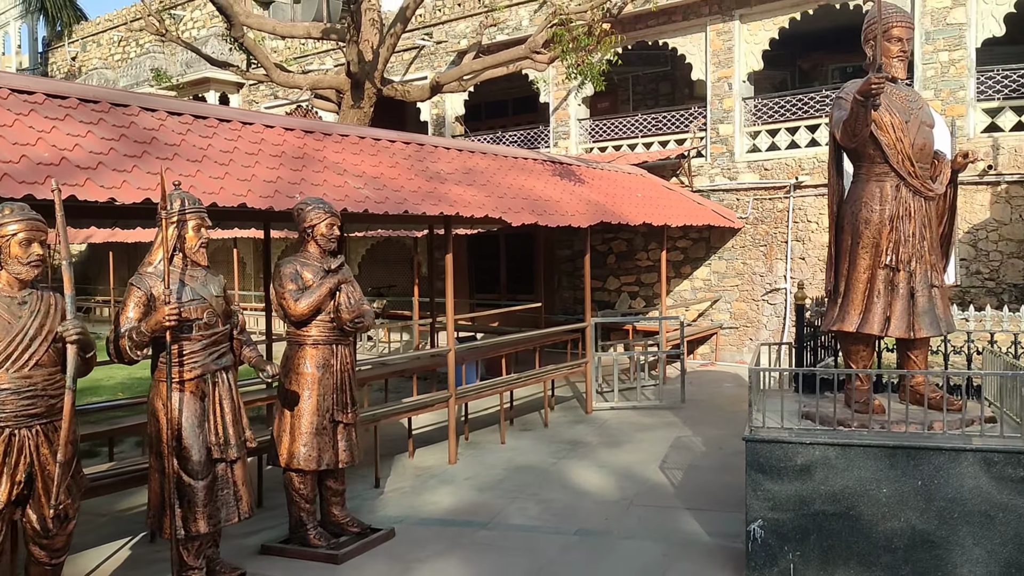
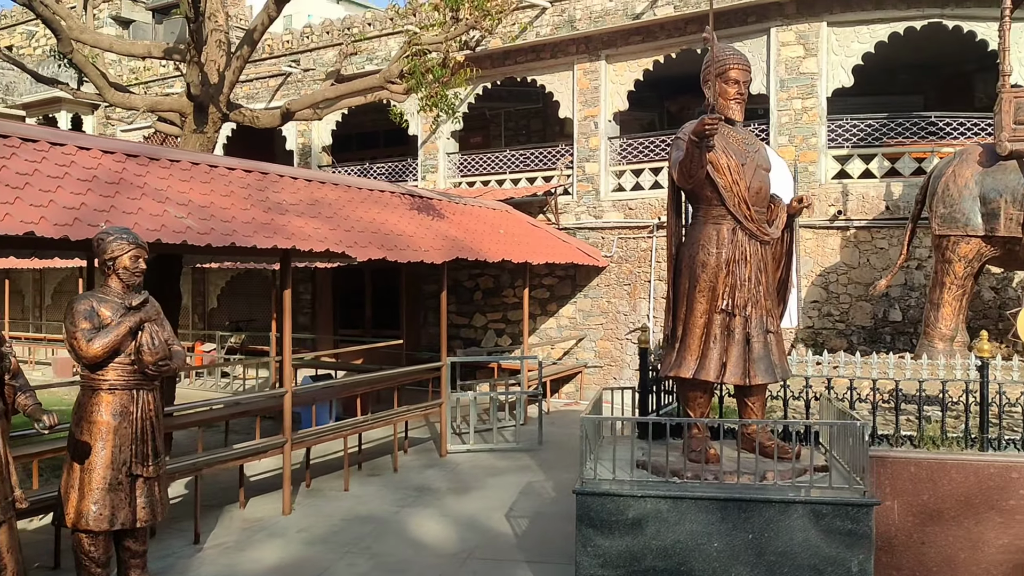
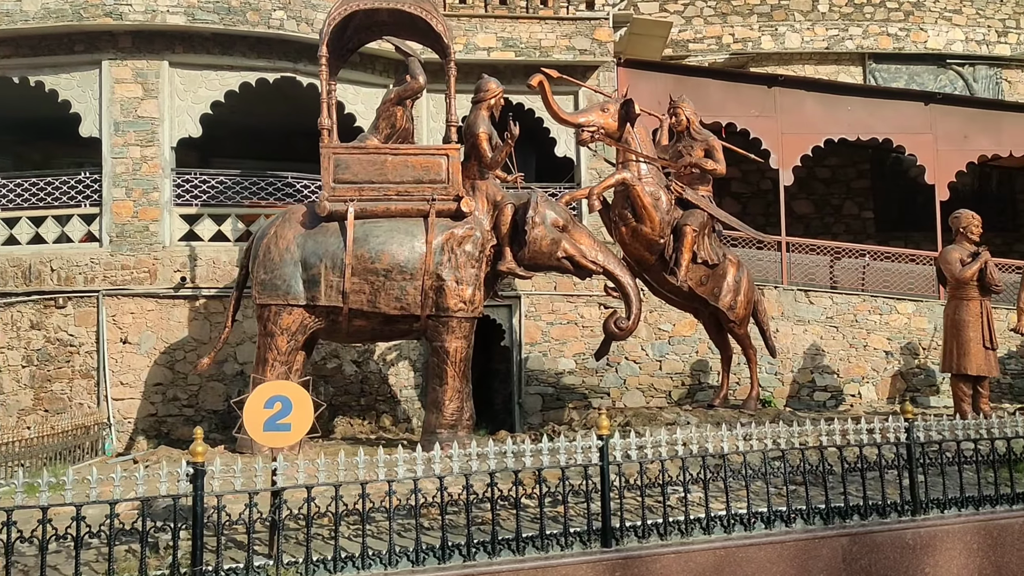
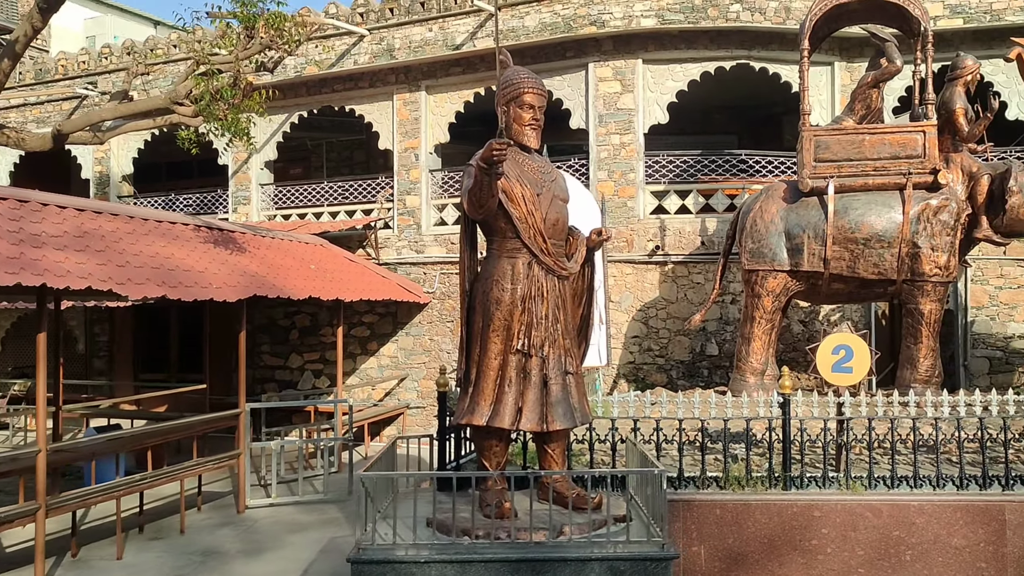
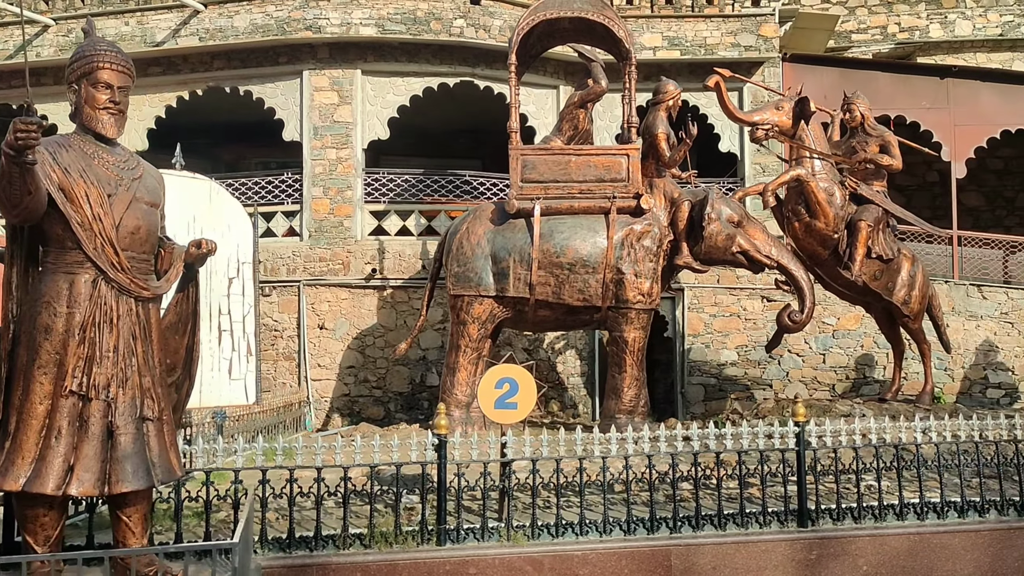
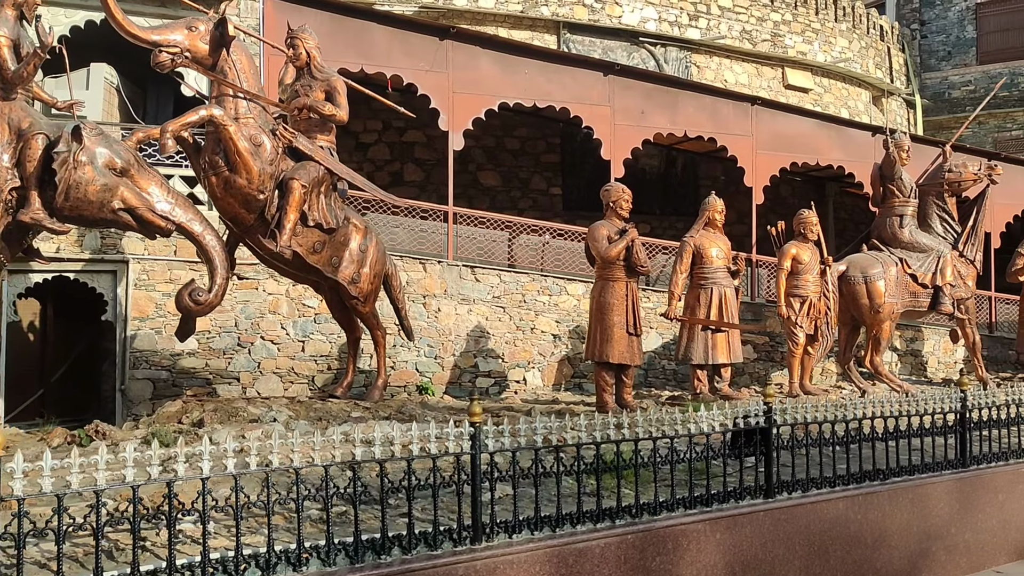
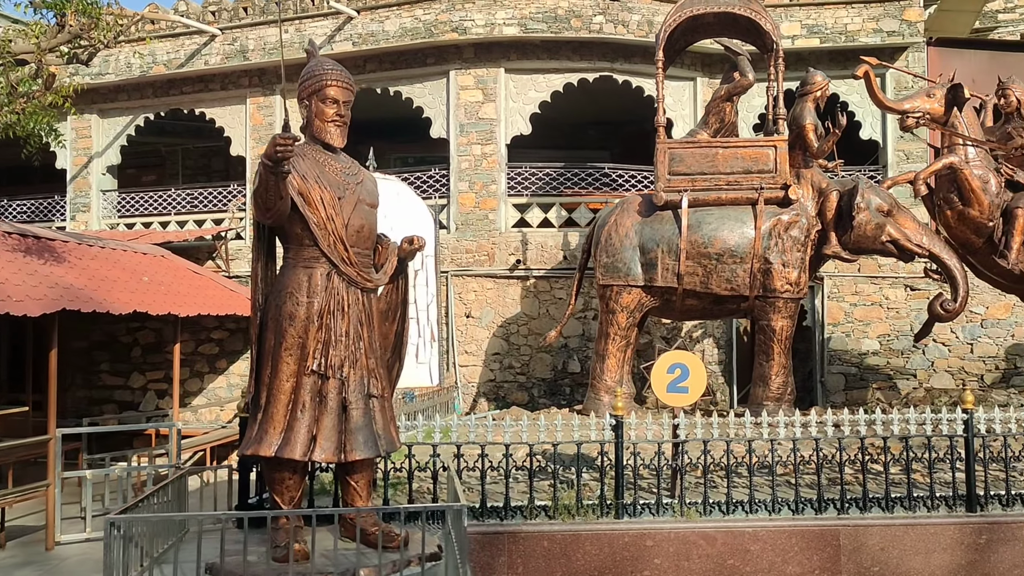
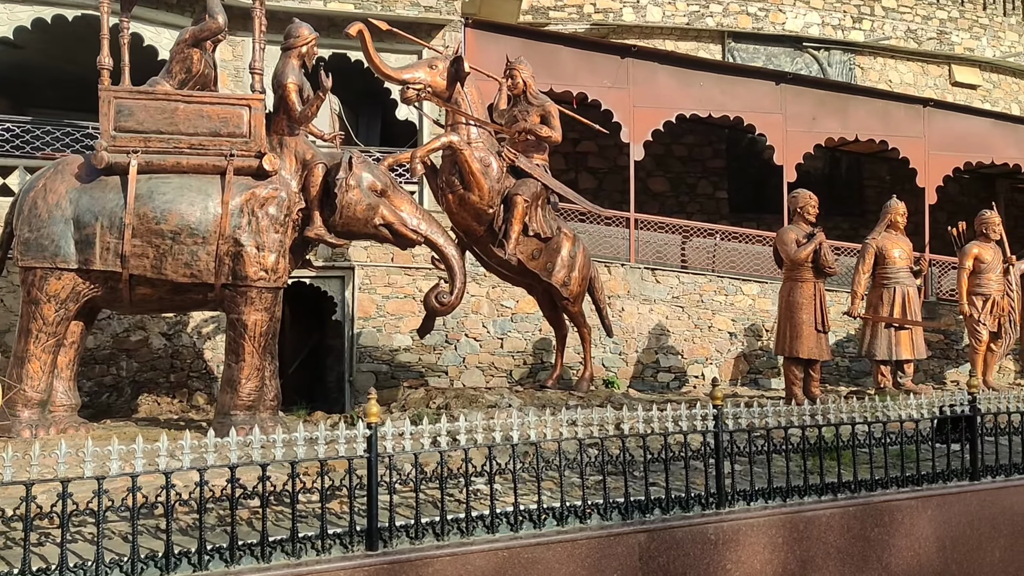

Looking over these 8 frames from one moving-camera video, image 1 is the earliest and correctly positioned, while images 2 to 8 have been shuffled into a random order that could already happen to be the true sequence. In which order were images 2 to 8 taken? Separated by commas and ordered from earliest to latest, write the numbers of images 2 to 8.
2, 4, 7, 5, 3, 8, 6
